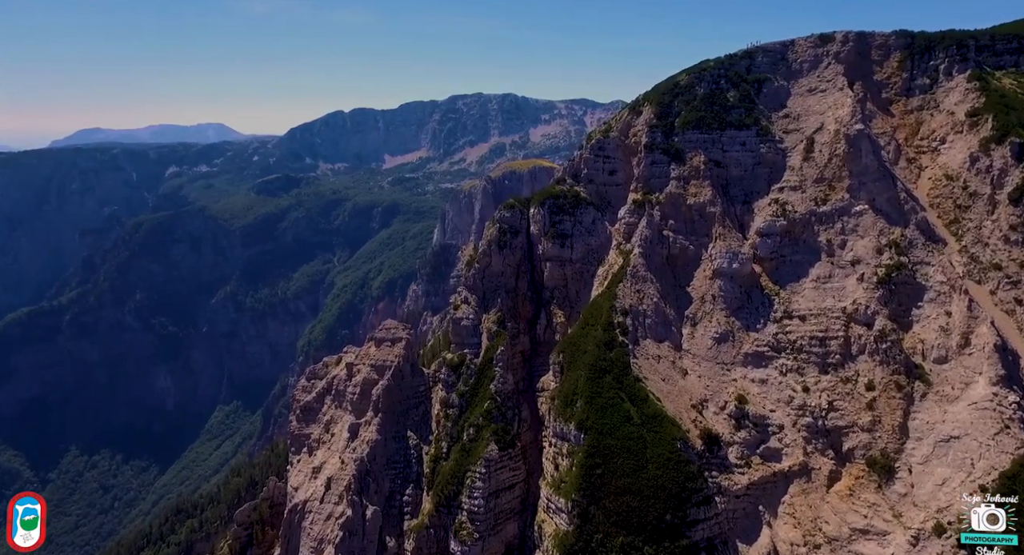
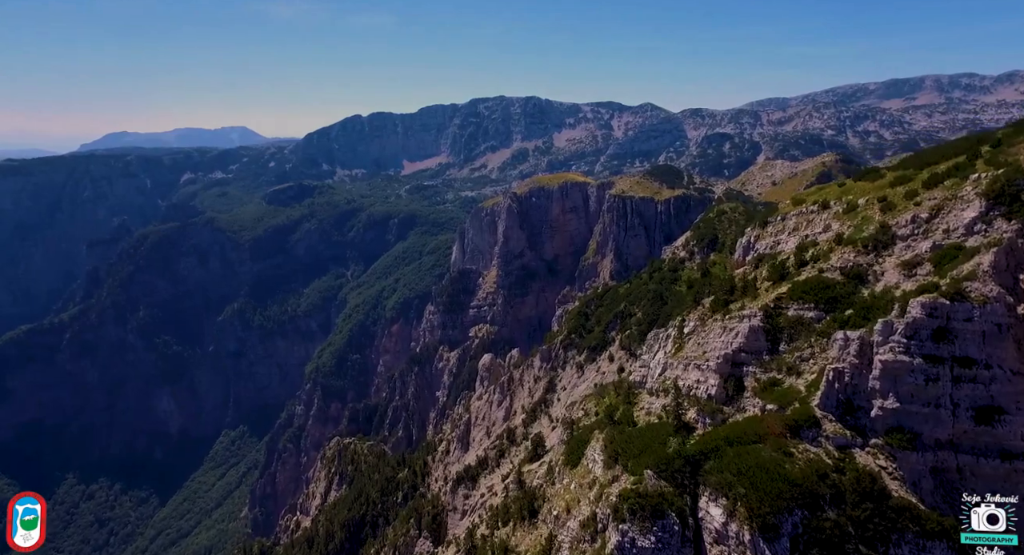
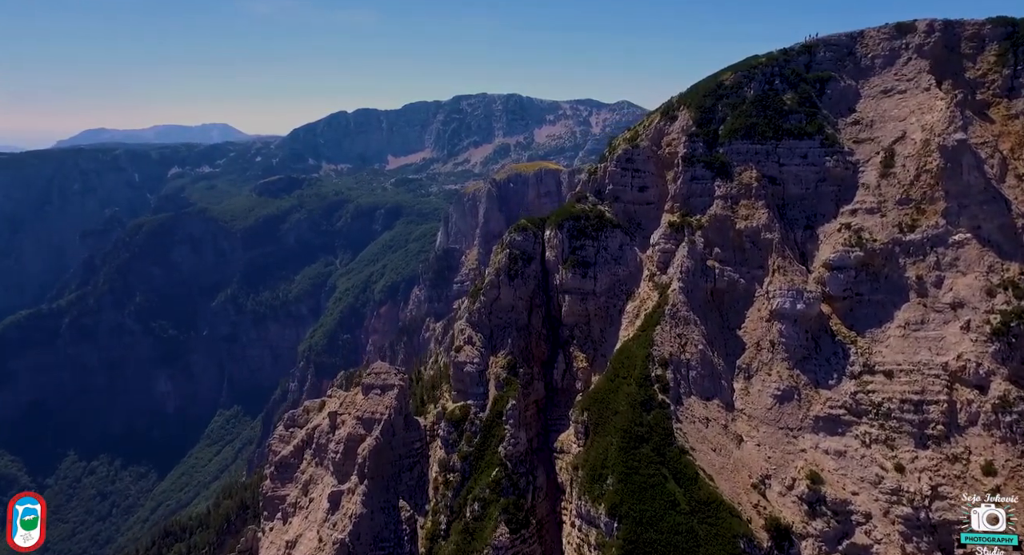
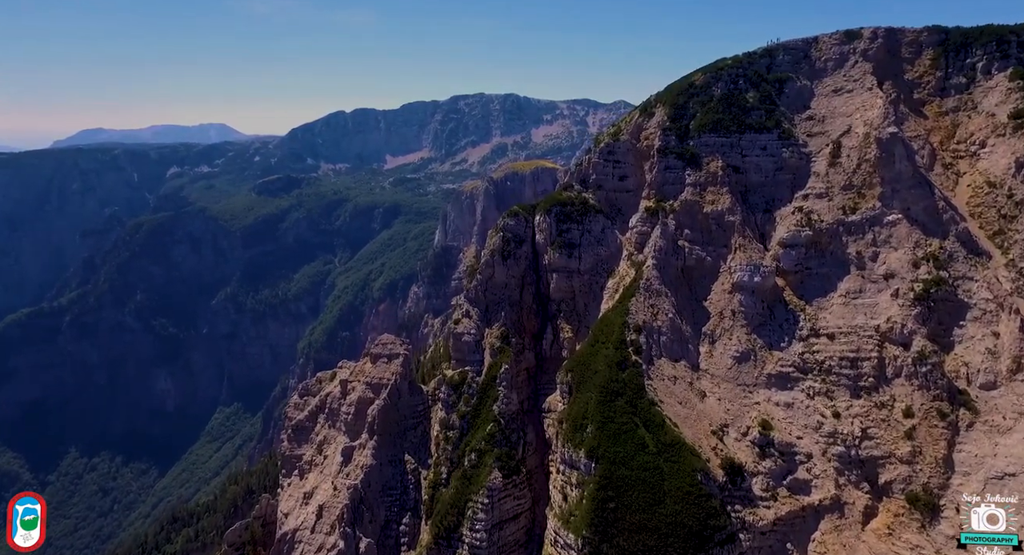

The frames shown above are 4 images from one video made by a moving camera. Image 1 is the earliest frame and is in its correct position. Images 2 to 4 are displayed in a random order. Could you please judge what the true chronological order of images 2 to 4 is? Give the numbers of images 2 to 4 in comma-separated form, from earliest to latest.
4, 3, 2
